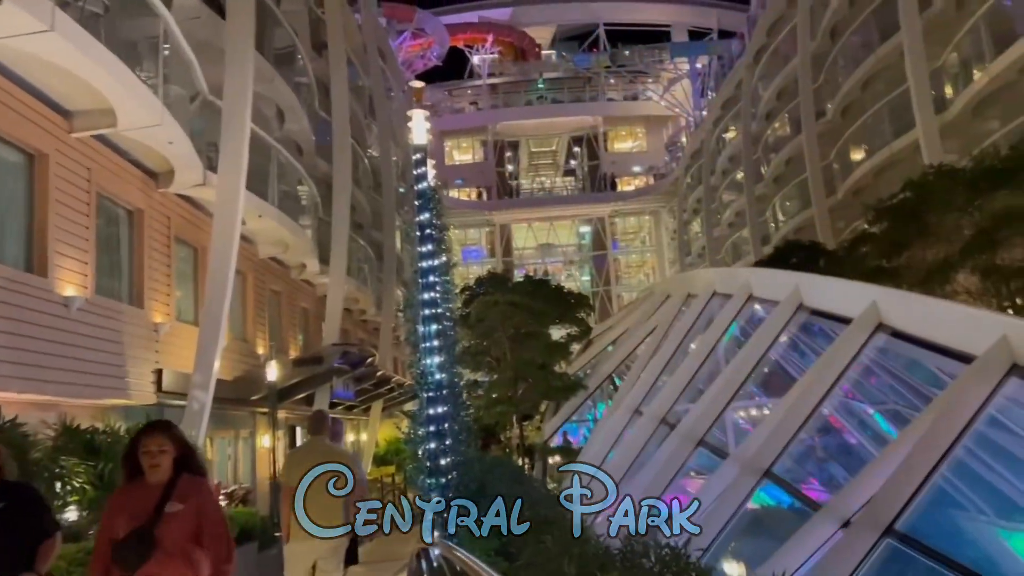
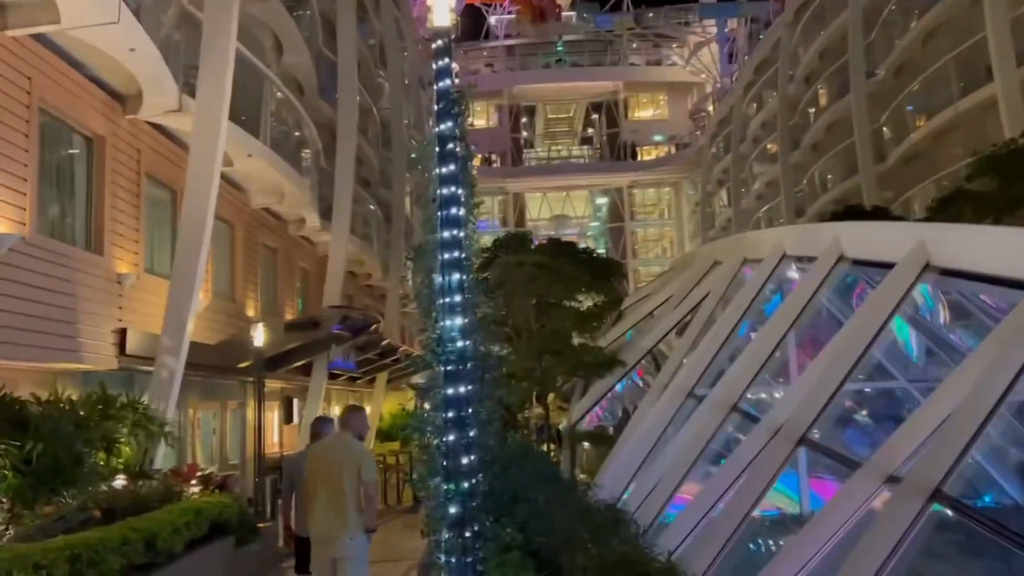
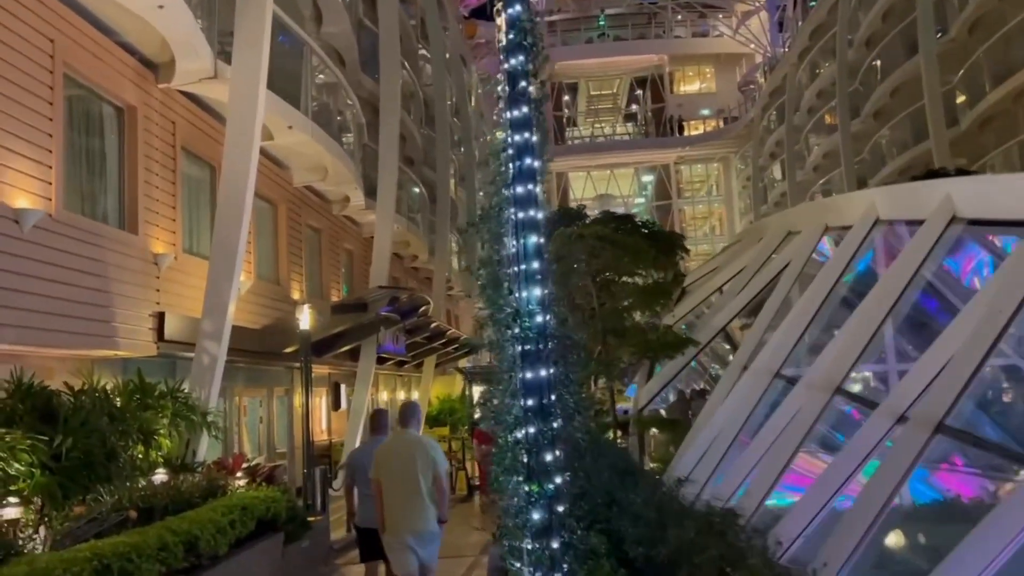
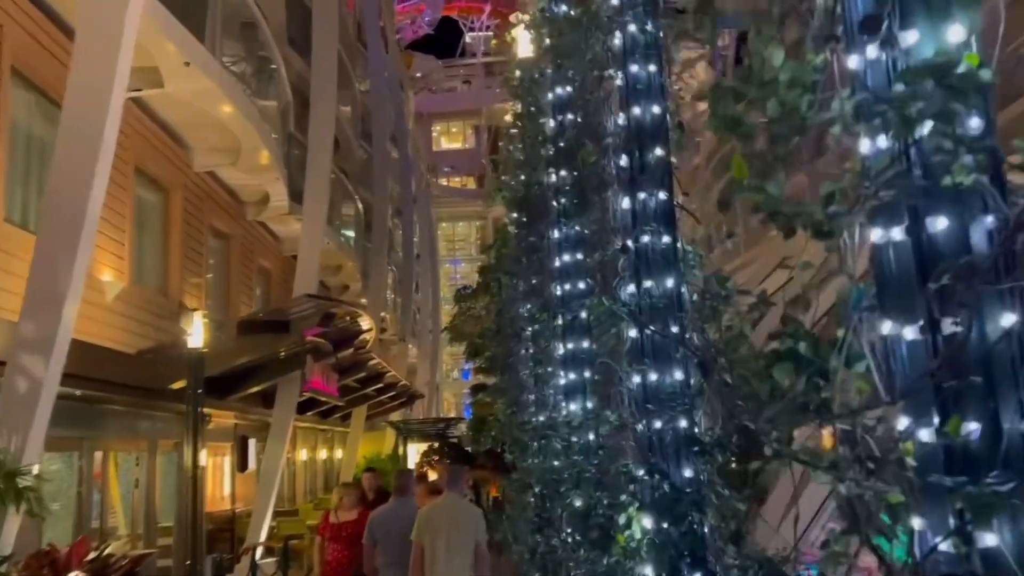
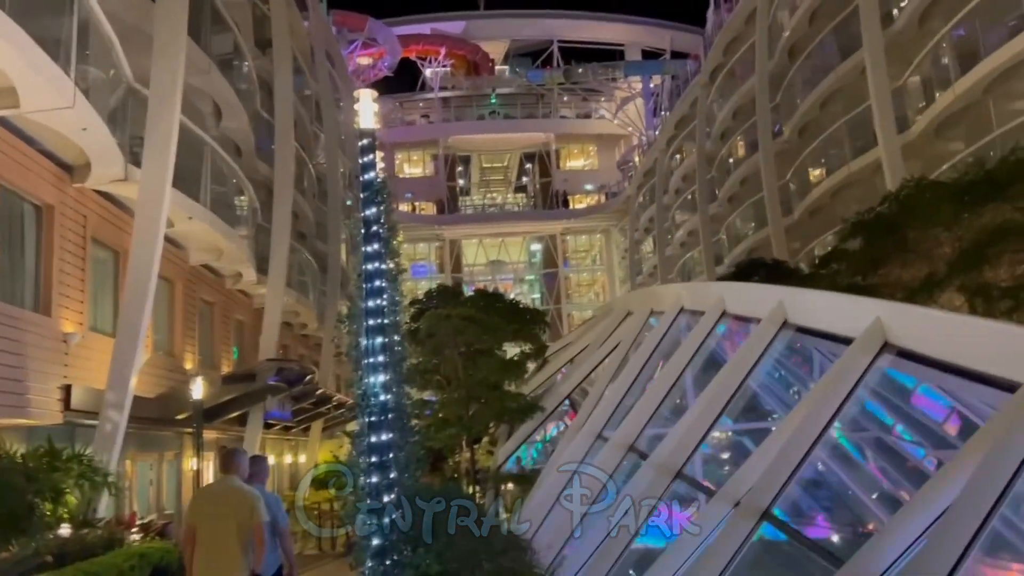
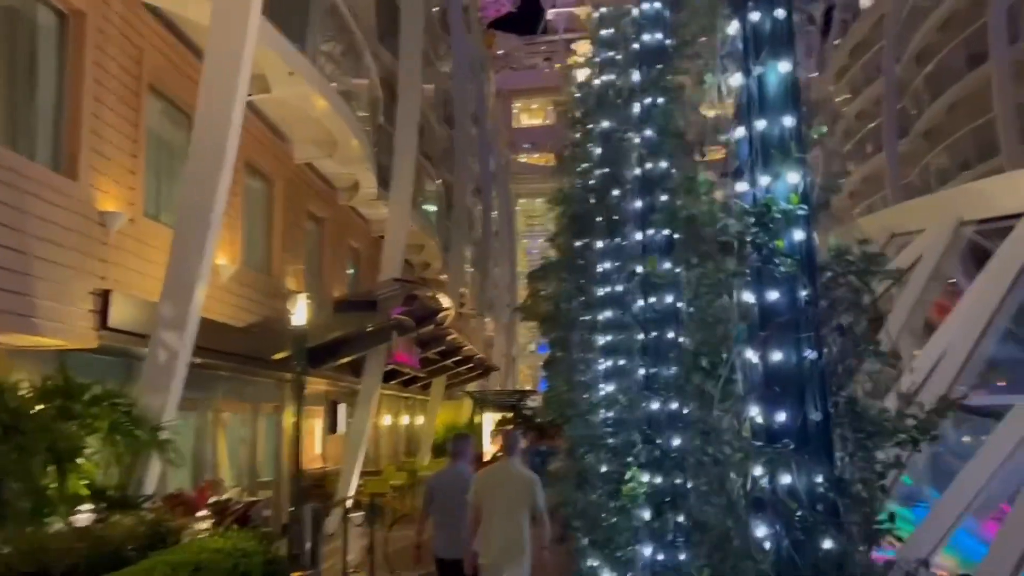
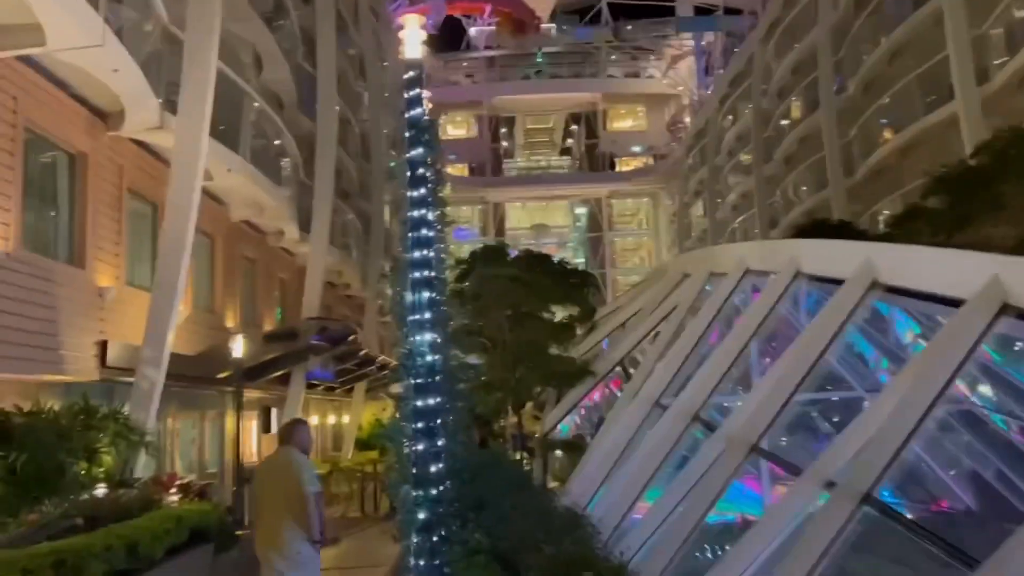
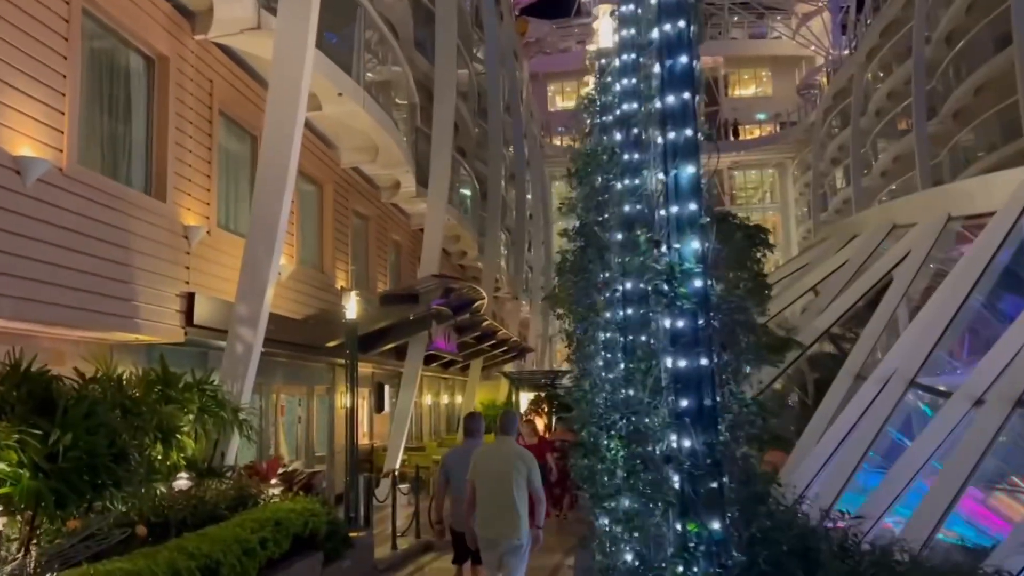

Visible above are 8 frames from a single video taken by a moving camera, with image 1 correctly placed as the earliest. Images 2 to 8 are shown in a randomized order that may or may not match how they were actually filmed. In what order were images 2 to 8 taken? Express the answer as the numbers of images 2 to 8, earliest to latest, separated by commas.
5, 7, 2, 3, 8, 6, 4
